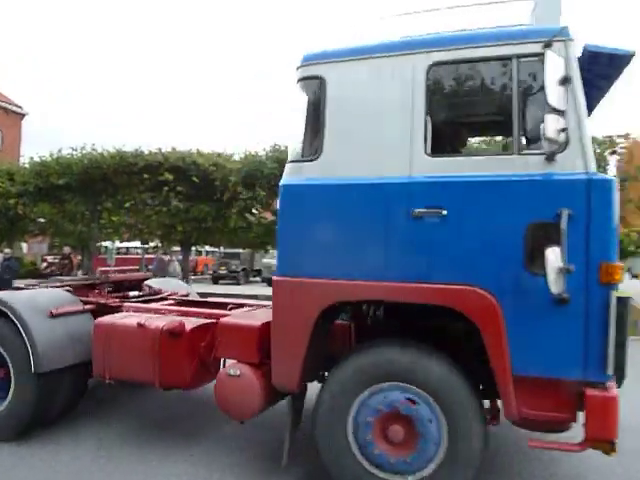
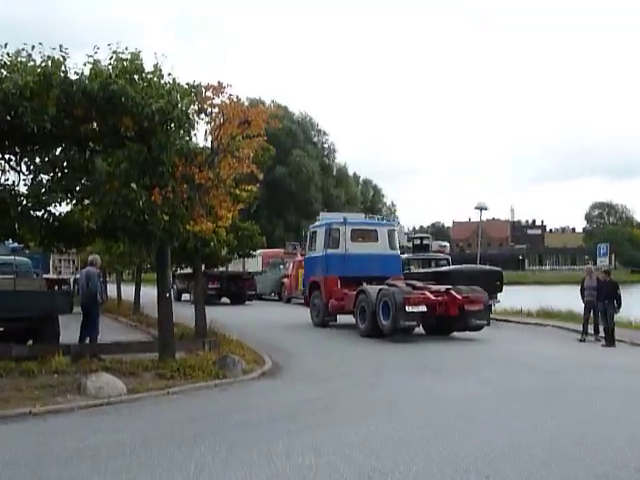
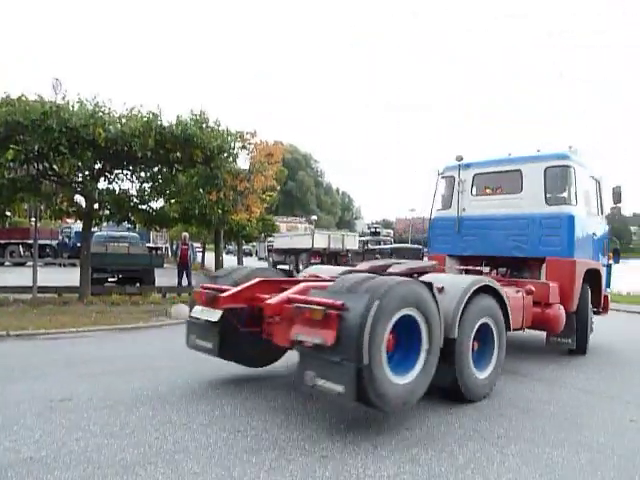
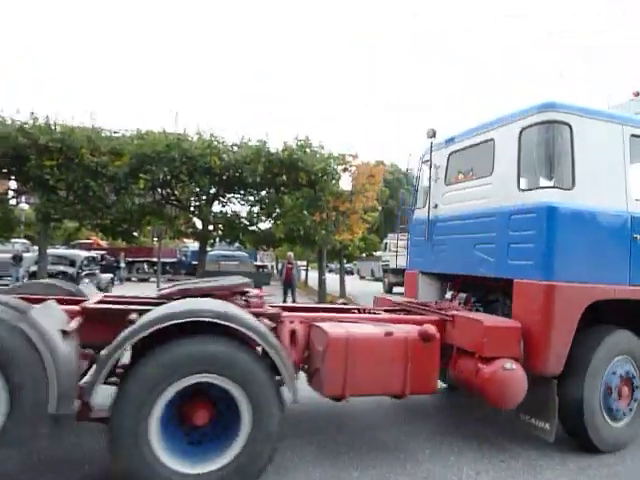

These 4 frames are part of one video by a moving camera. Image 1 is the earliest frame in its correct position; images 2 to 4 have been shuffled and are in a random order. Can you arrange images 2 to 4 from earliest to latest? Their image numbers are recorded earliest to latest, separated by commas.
4, 3, 2
